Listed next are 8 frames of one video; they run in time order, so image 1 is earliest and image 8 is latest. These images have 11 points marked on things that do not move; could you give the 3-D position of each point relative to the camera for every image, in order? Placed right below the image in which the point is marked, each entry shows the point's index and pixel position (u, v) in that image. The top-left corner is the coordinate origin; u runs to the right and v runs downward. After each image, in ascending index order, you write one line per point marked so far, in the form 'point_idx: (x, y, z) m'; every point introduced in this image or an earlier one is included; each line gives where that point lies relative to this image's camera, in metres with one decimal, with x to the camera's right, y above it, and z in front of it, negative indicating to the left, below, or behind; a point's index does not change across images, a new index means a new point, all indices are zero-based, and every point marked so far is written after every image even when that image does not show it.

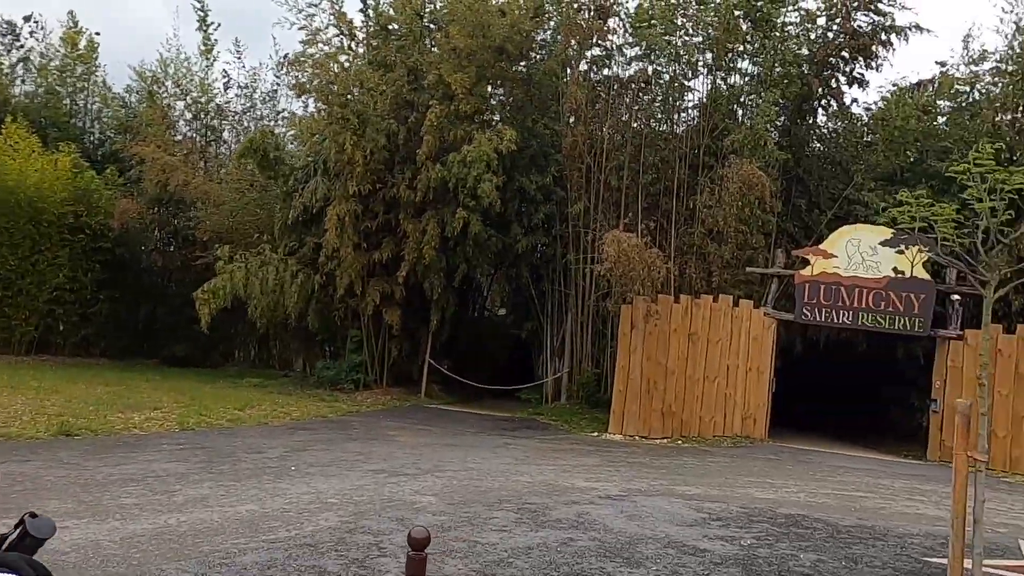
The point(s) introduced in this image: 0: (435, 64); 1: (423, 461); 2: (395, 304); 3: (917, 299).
0: (-1.1, +3.2, +10.8) m
1: (-0.8, -1.6, +7.1) m
2: (-1.8, -0.3, +11.7) m
3: (+5.6, -0.2, +10.5) m
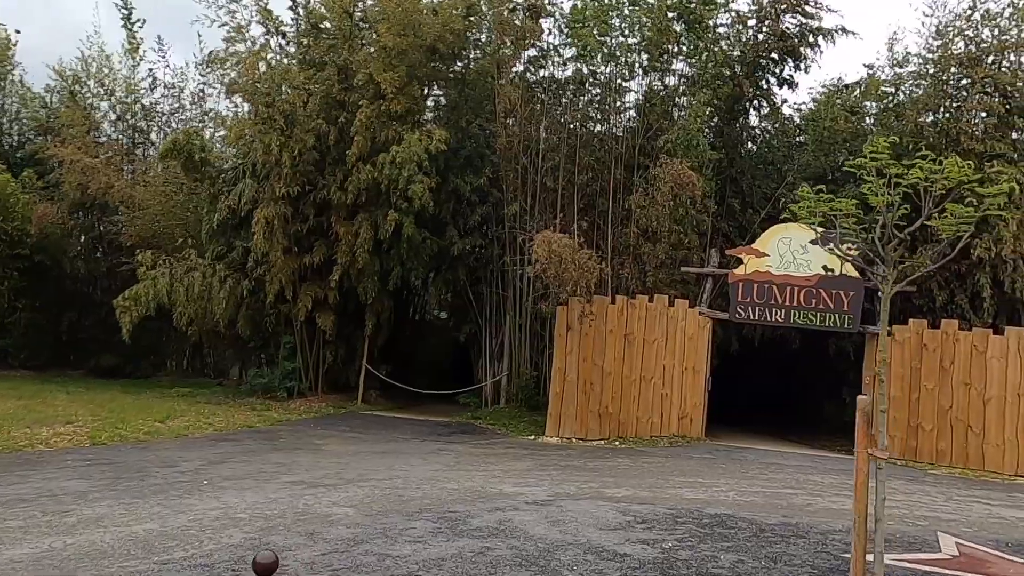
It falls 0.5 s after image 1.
0: (-2.1, +3.1, +10.5) m
1: (-1.5, -1.6, +6.8) m
2: (-2.8, -0.3, +11.4) m
3: (+4.7, -0.1, +10.7) m
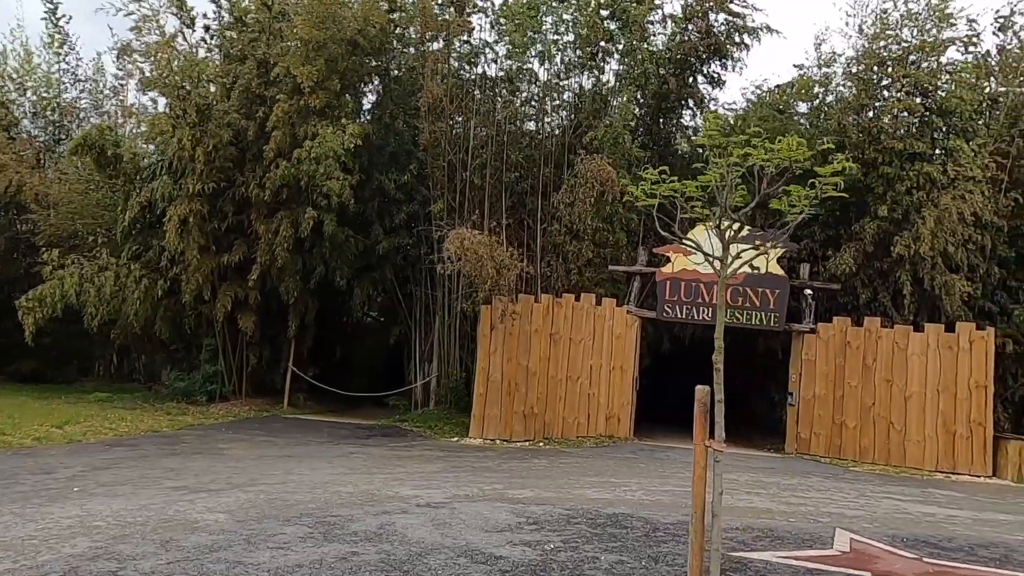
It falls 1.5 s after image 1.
0: (-3.1, +3.1, +10.2) m
1: (-2.3, -1.6, +6.6) m
2: (-3.8, -0.3, +11.1) m
3: (+3.7, -0.1, +10.7) m
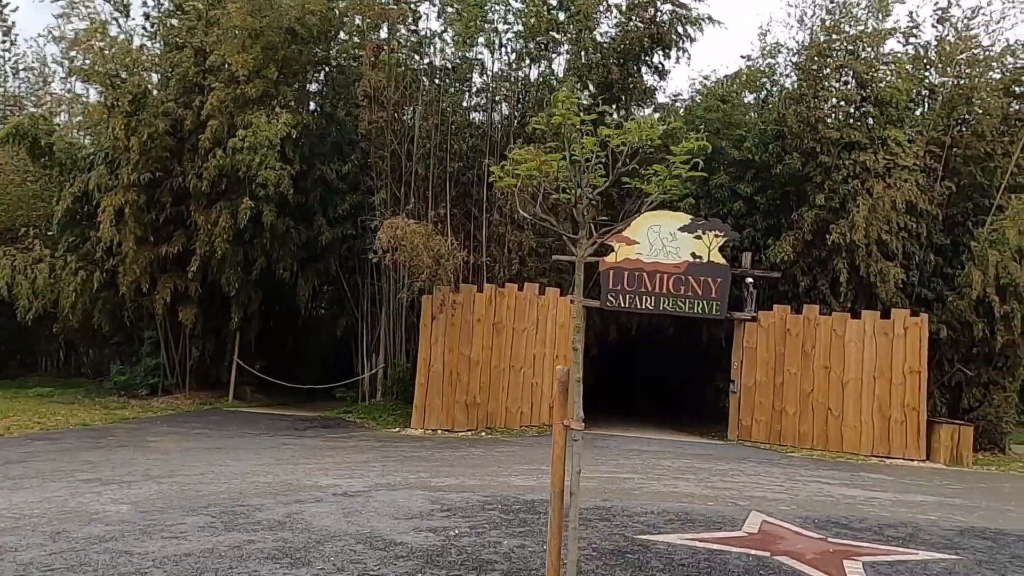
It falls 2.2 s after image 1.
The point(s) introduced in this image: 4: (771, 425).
0: (-3.9, +3.2, +10.1) m
1: (-3.0, -1.5, +6.5) m
2: (-4.6, -0.2, +11.0) m
3: (+2.9, +0.1, +10.8) m
4: (+3.6, -1.9, +10.5) m
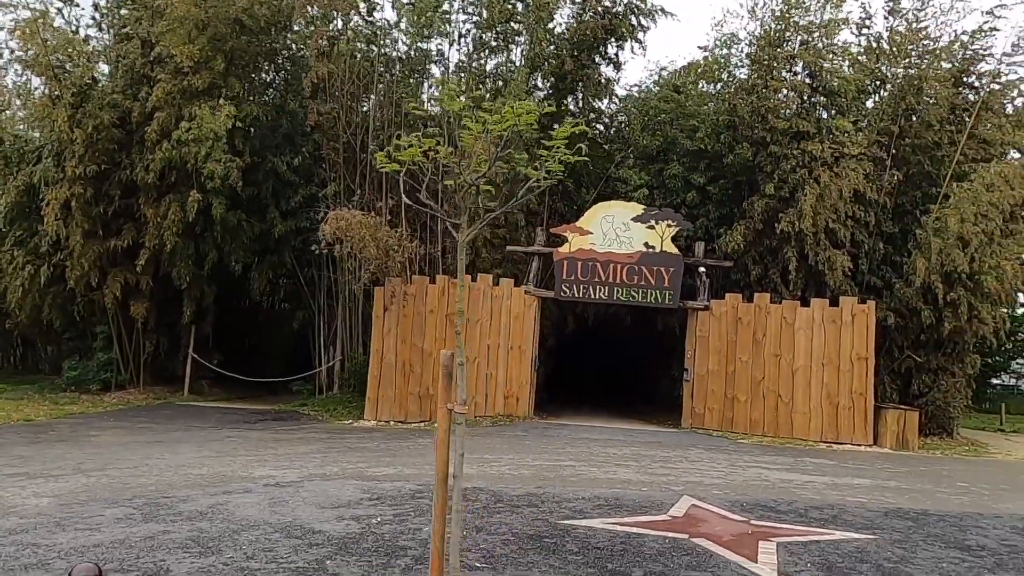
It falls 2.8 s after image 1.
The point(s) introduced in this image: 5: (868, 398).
0: (-4.6, +3.3, +10.0) m
1: (-3.5, -1.5, +6.4) m
2: (-5.3, -0.1, +10.9) m
3: (+2.2, +0.2, +10.9) m
4: (+3.0, -1.7, +10.6) m
5: (+4.8, -1.5, +10.1) m
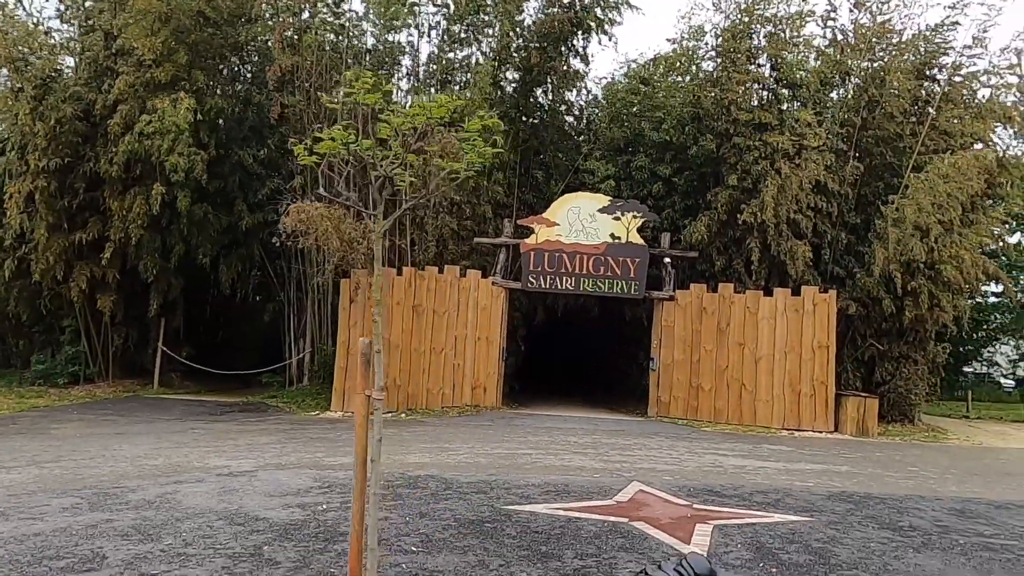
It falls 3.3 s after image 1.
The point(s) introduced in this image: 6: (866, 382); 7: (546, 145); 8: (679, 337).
0: (-5.0, +3.4, +10.0) m
1: (-3.9, -1.4, +6.5) m
2: (-5.7, 0.0, +10.9) m
3: (+1.8, +0.4, +11.0) m
4: (+2.5, -1.6, +10.8) m
5: (+4.3, -1.3, +10.3) m
6: (+5.5, -1.5, +11.8) m
7: (+0.5, +2.2, +11.9) m
8: (+2.4, -0.7, +10.9) m
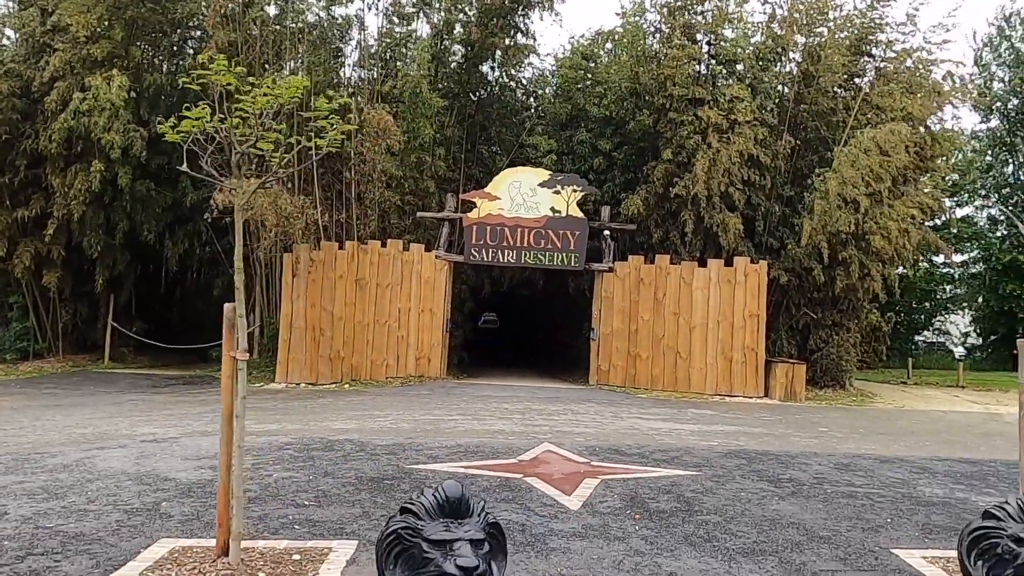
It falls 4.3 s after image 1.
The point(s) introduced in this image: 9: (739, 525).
0: (-5.9, +3.7, +10.0) m
1: (-4.6, -1.2, +6.7) m
2: (-6.6, +0.3, +11.0) m
3: (+0.9, +0.8, +11.3) m
4: (+1.7, -1.2, +11.1) m
5: (+3.5, -0.9, +10.7) m
6: (+4.6, -1.0, +12.2) m
7: (-0.4, +2.7, +12.1) m
8: (+1.6, -0.3, +11.2) m
9: (+1.2, -1.3, +4.2) m
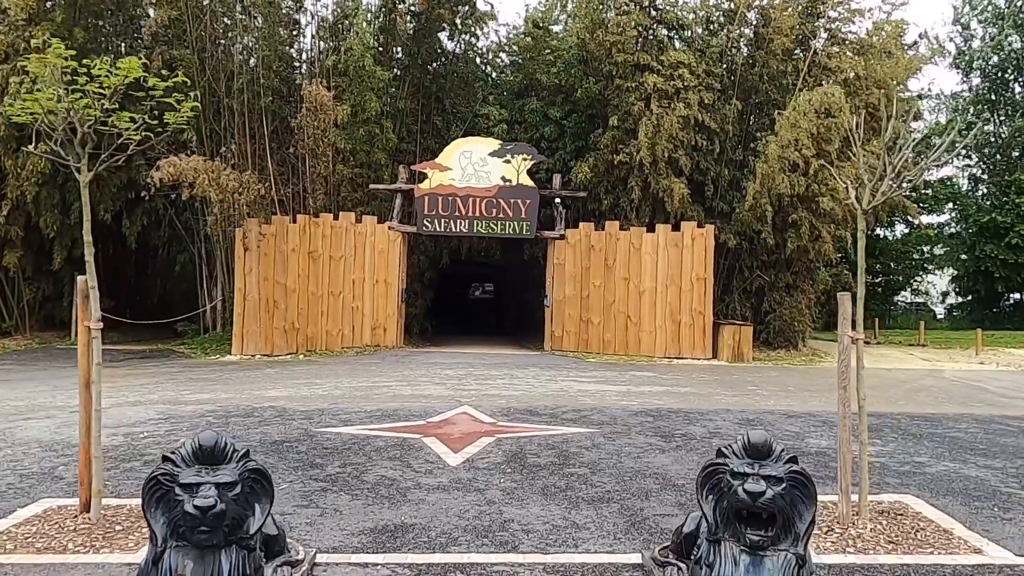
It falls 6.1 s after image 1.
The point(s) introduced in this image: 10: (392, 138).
0: (-6.7, +4.0, +10.0) m
1: (-5.3, -1.0, +6.9) m
2: (-7.3, +0.6, +11.2) m
3: (+0.2, +1.2, +11.4) m
4: (+1.0, -0.7, +11.3) m
5: (+2.8, -0.4, +10.9) m
6: (+4.0, -0.4, +12.4) m
7: (-1.1, +3.2, +12.2) m
8: (+0.9, +0.2, +11.4) m
9: (+0.5, -1.1, +4.4) m
10: (-1.8, +2.3, +11.6) m
